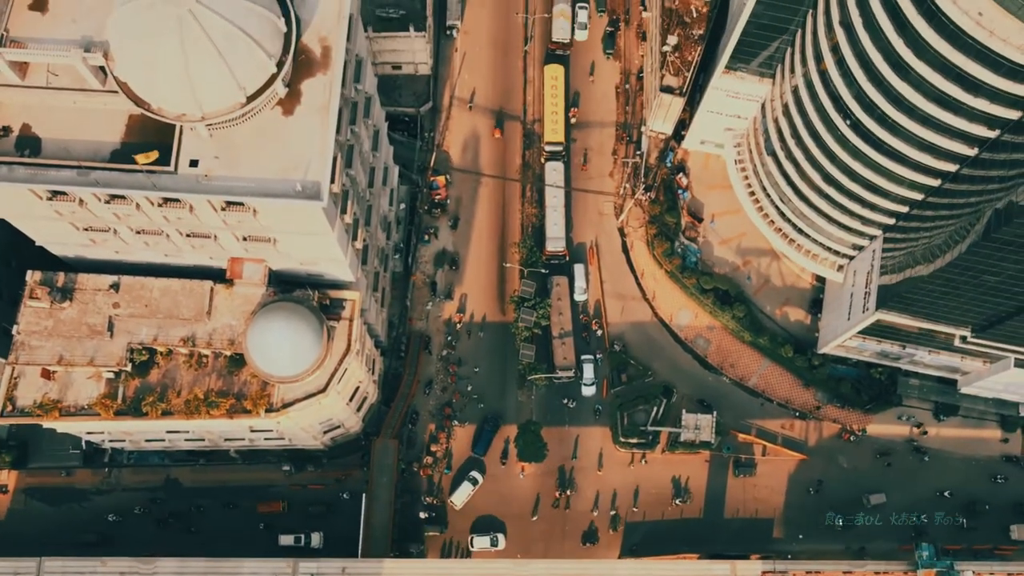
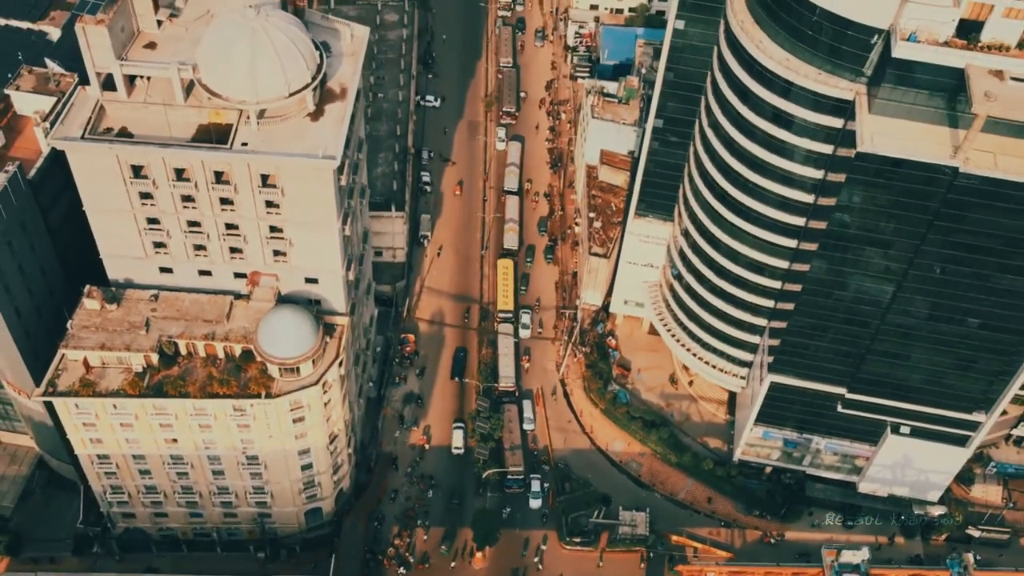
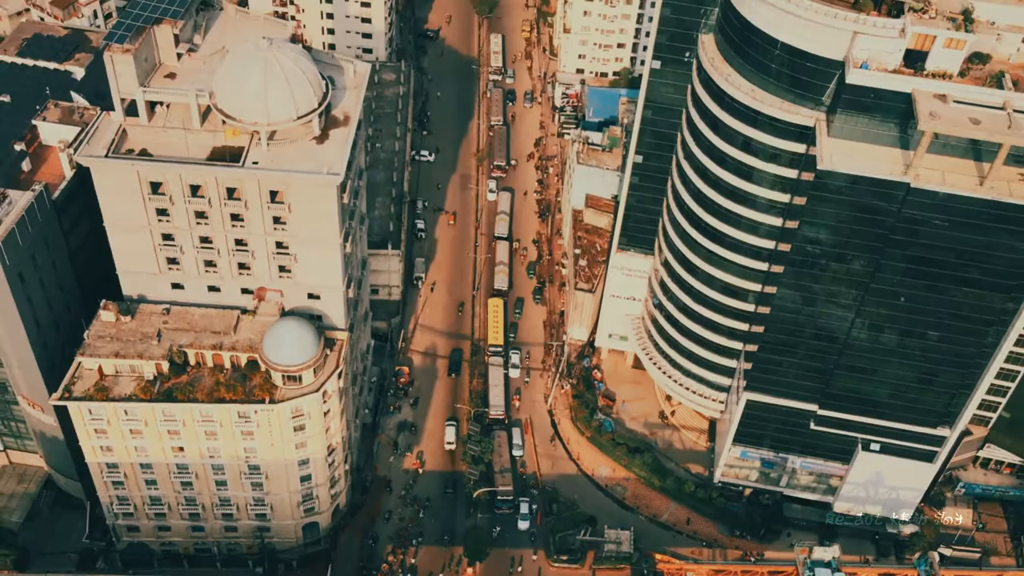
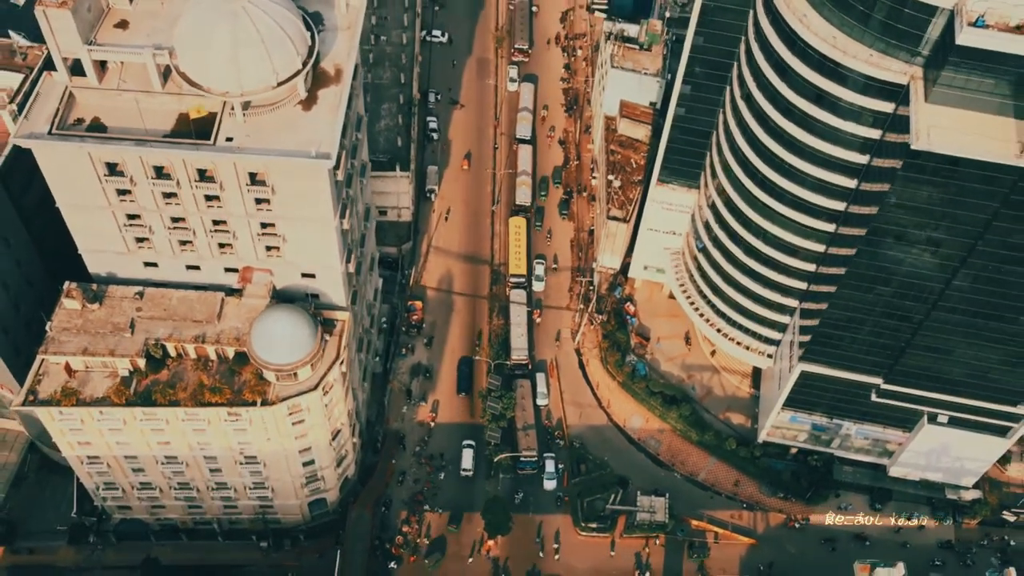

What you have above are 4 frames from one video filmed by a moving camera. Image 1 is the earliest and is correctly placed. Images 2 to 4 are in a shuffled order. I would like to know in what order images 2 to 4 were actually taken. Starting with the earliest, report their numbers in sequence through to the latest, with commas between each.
4, 2, 3
